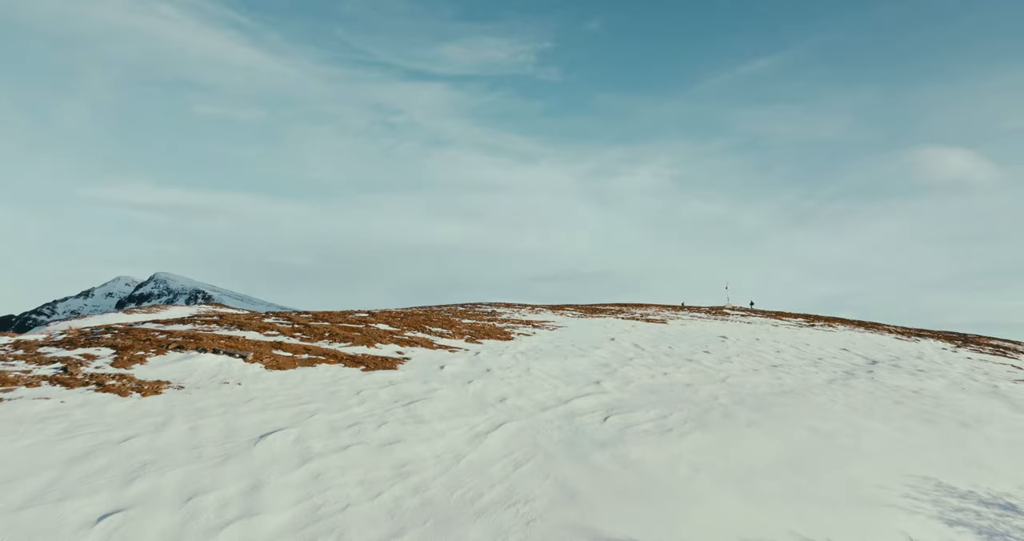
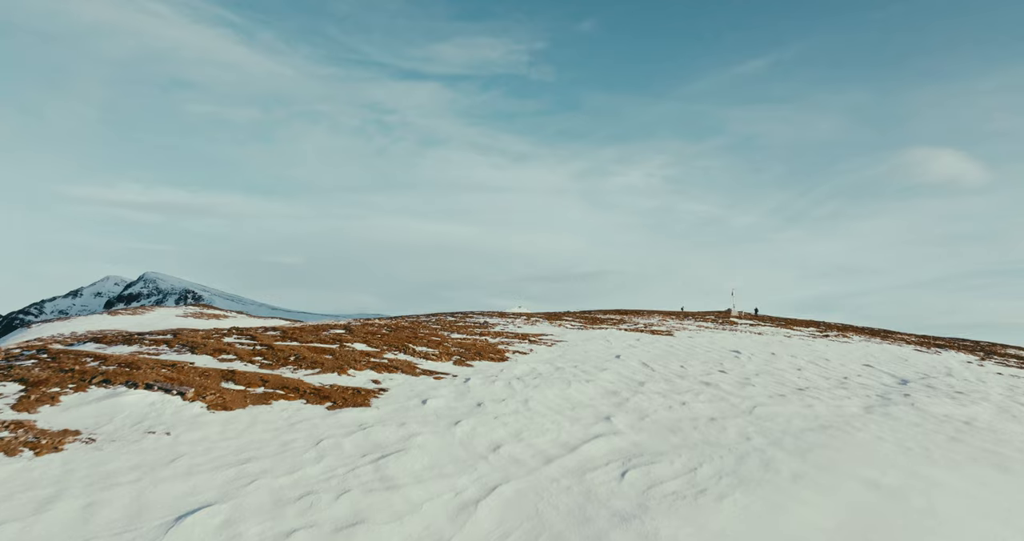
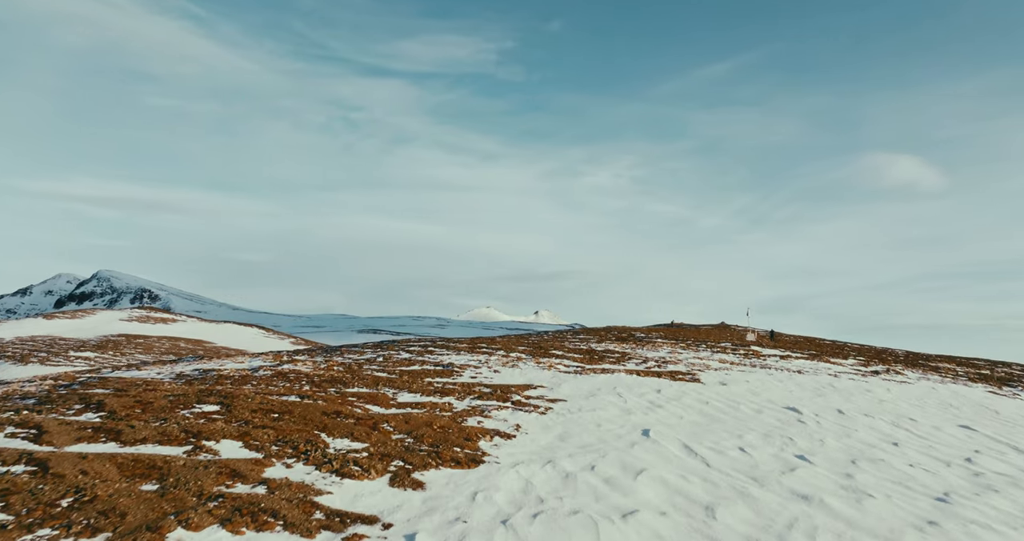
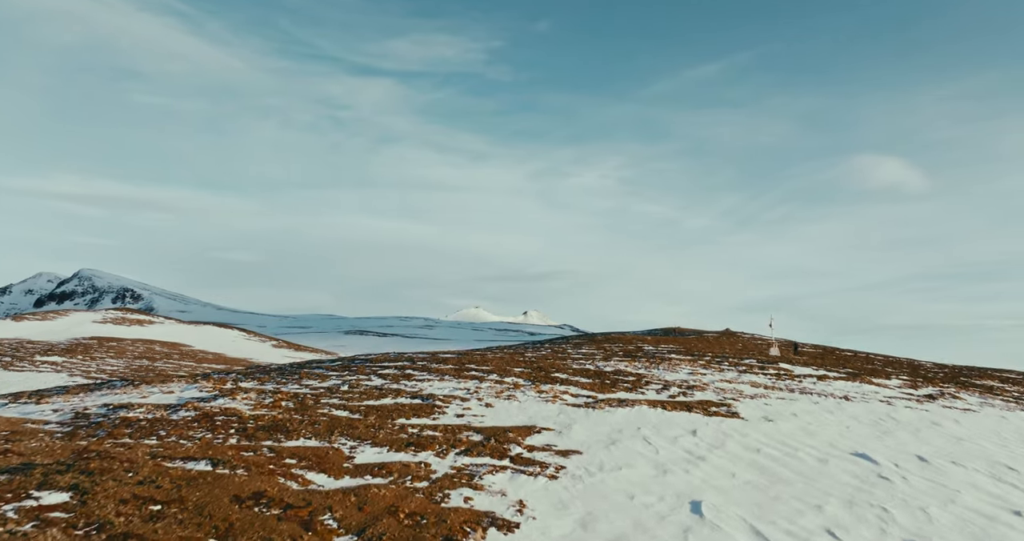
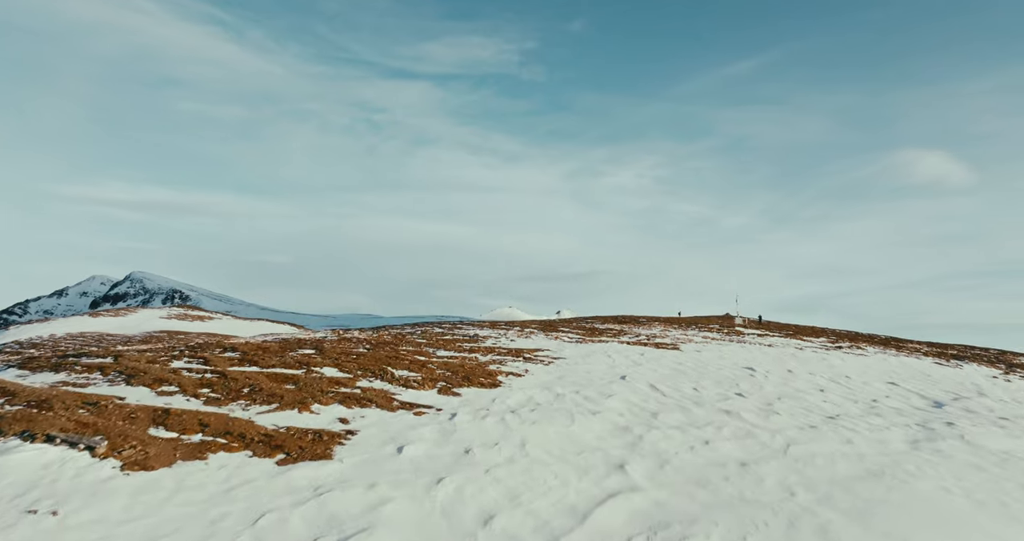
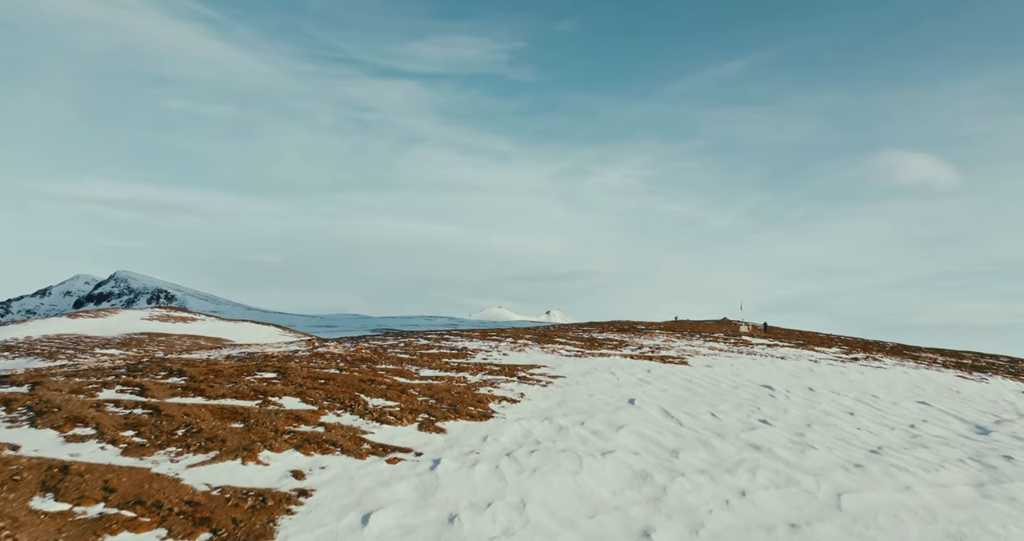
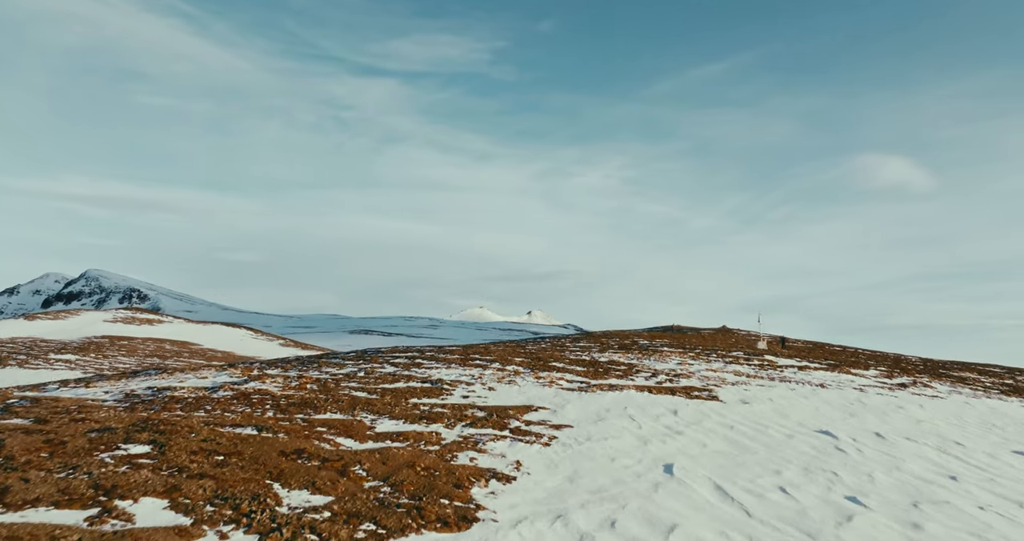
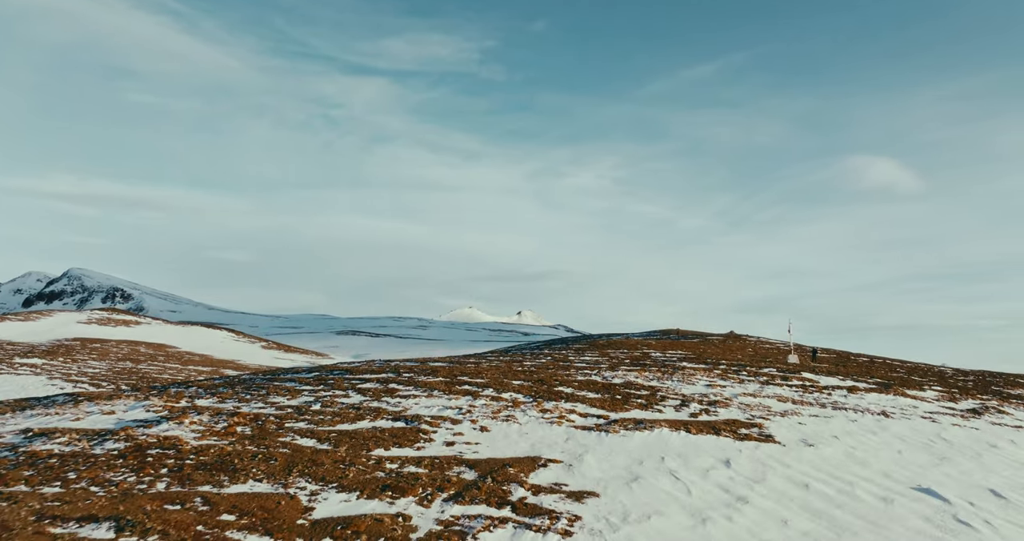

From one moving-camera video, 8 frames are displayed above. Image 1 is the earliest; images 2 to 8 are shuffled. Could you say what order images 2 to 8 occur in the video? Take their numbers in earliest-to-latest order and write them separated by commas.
2, 5, 6, 3, 7, 4, 8
